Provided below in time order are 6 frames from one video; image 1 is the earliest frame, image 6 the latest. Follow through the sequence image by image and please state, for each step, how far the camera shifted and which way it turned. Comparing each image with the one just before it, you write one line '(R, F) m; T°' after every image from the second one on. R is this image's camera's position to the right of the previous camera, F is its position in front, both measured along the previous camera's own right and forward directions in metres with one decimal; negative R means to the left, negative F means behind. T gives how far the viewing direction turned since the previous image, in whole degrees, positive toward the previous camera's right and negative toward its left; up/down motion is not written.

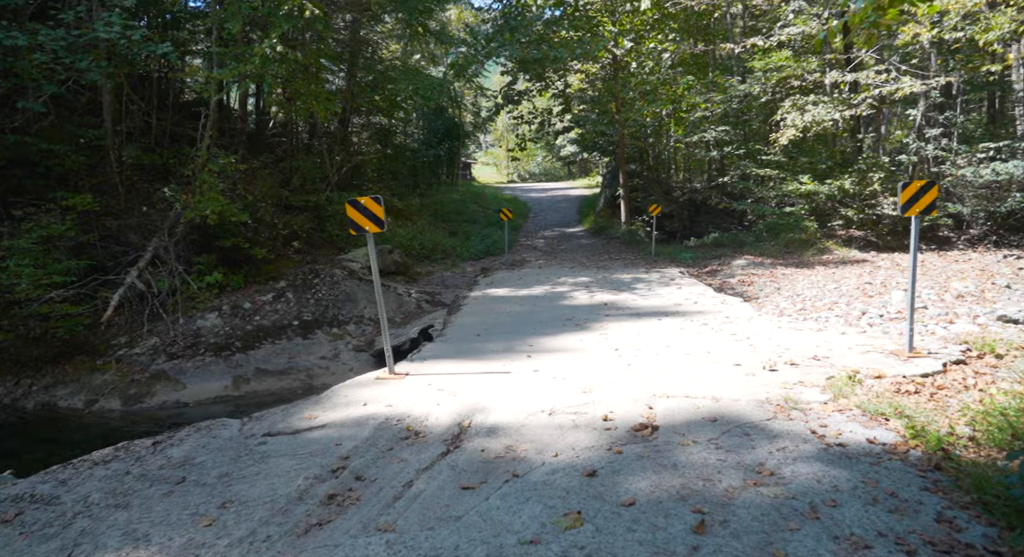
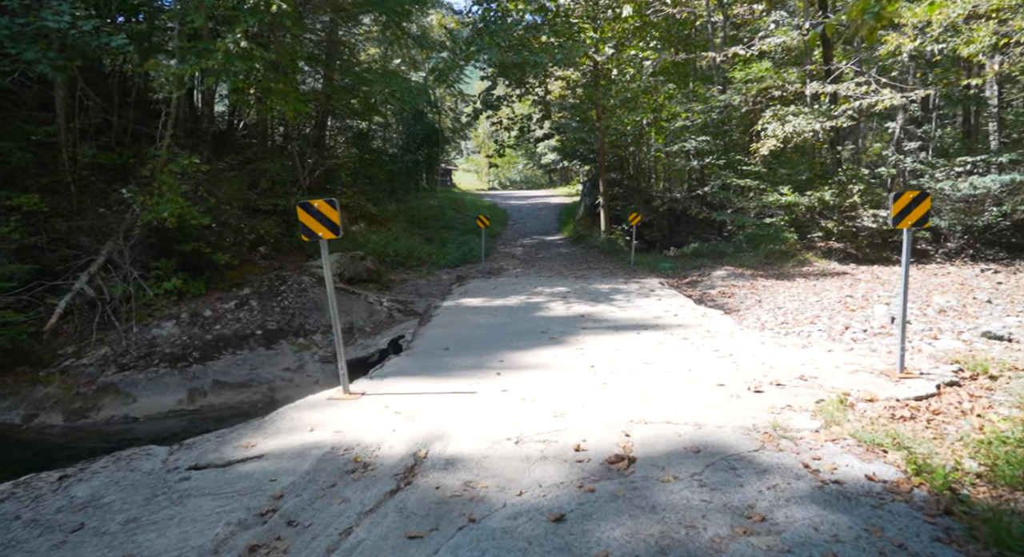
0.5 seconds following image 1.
(+0.1, +0.4) m; +2°
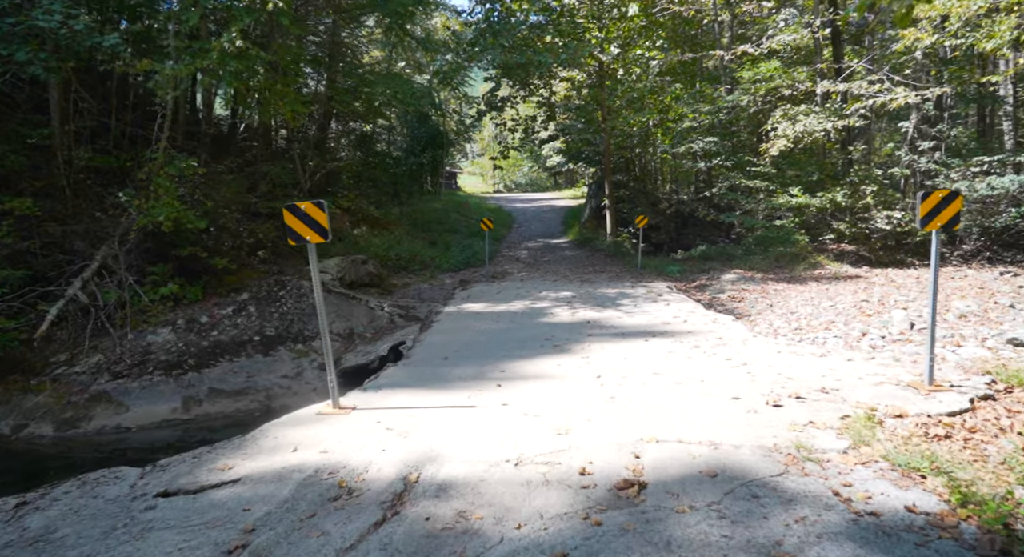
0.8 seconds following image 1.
(0.0, +0.3) m; -1°
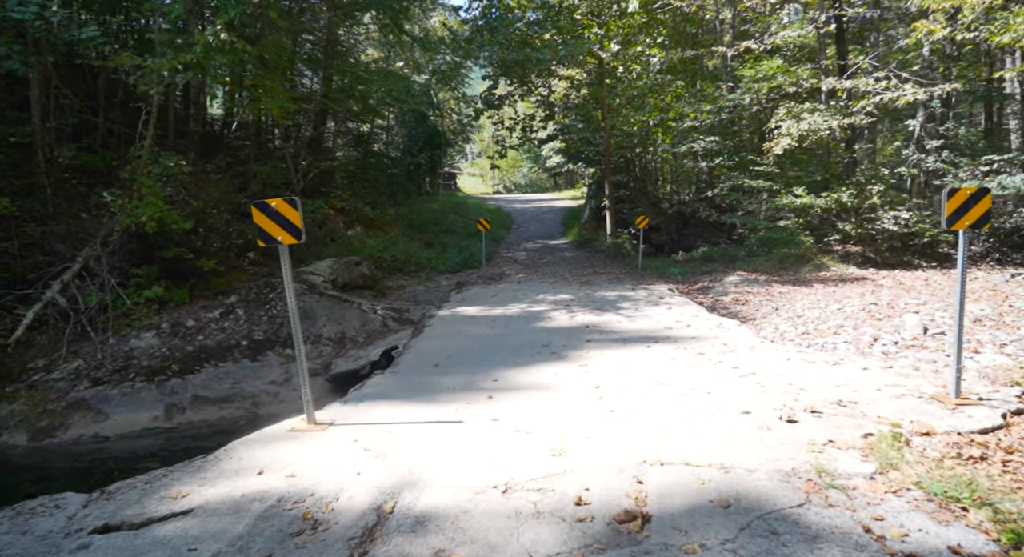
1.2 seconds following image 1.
(+0.1, +0.4) m; 0°
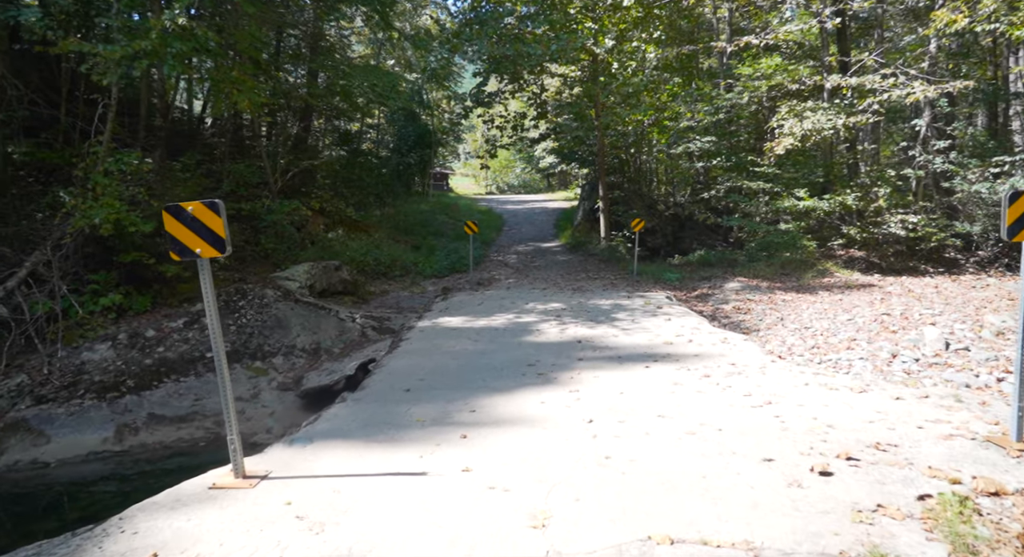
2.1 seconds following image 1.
(+0.1, +0.8) m; +1°
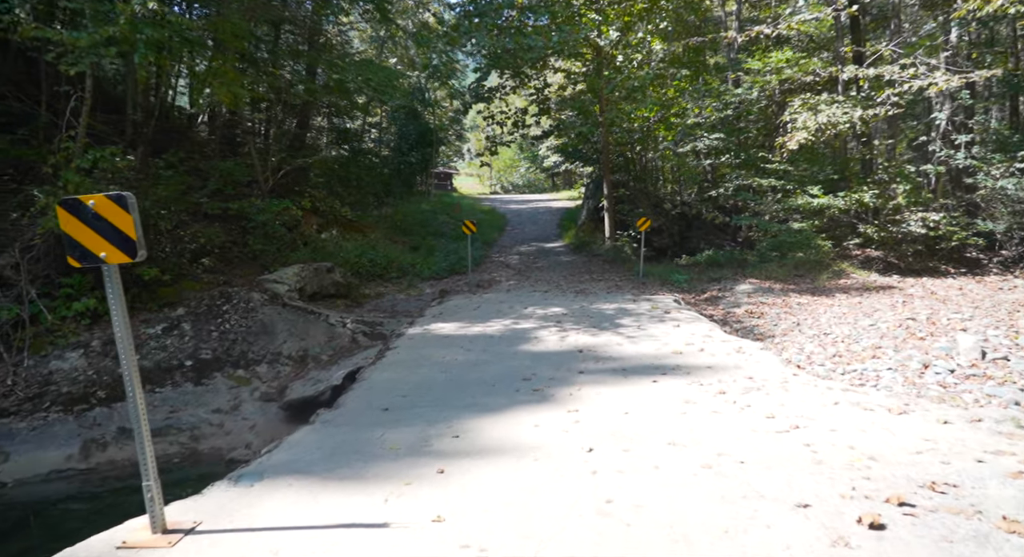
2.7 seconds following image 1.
(+0.1, +0.6) m; -1°
